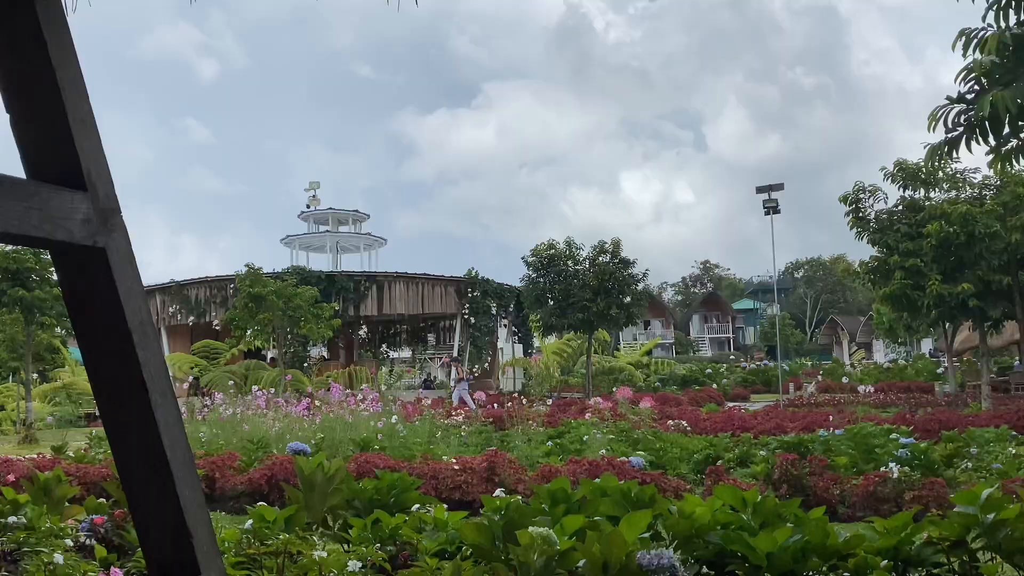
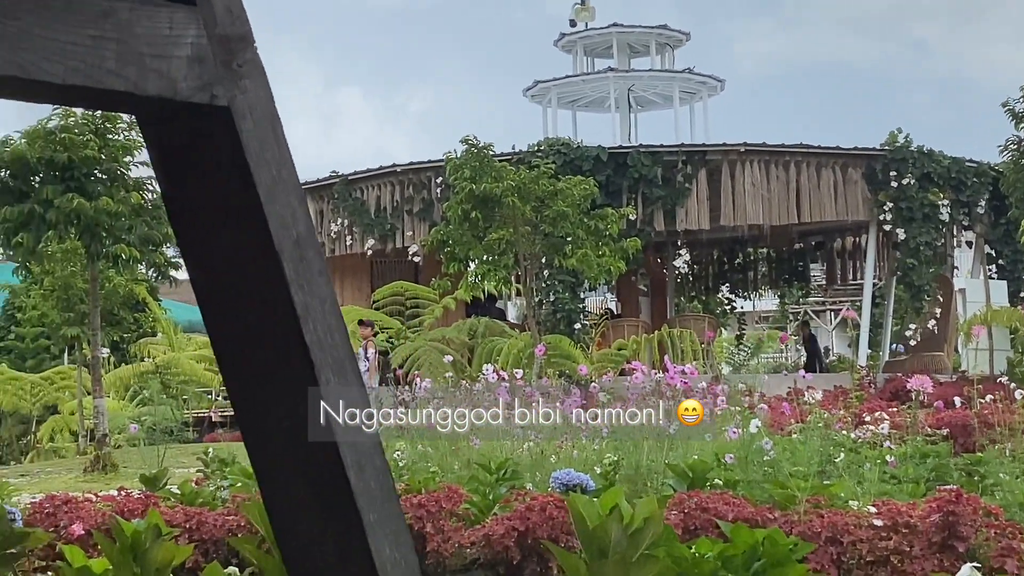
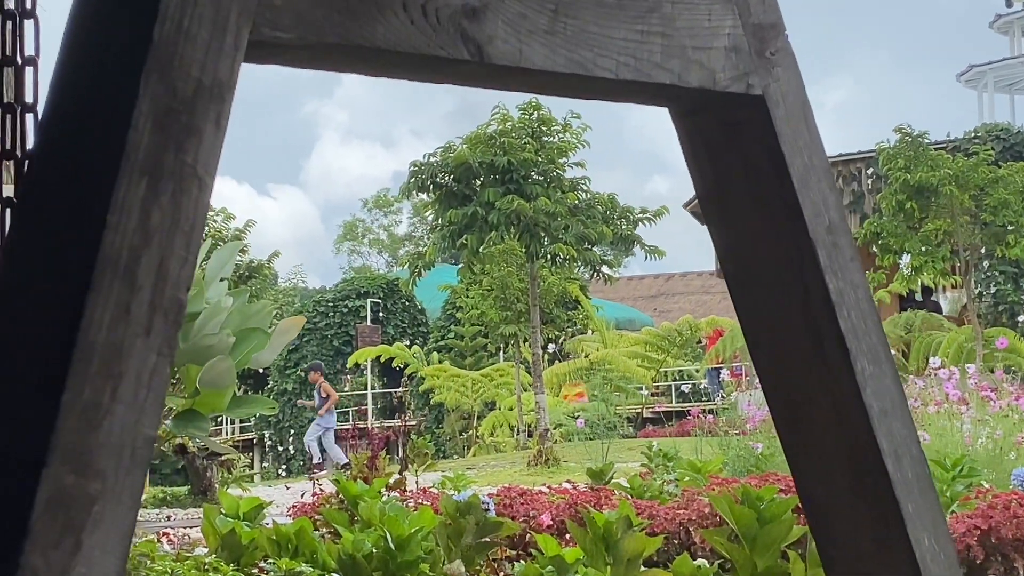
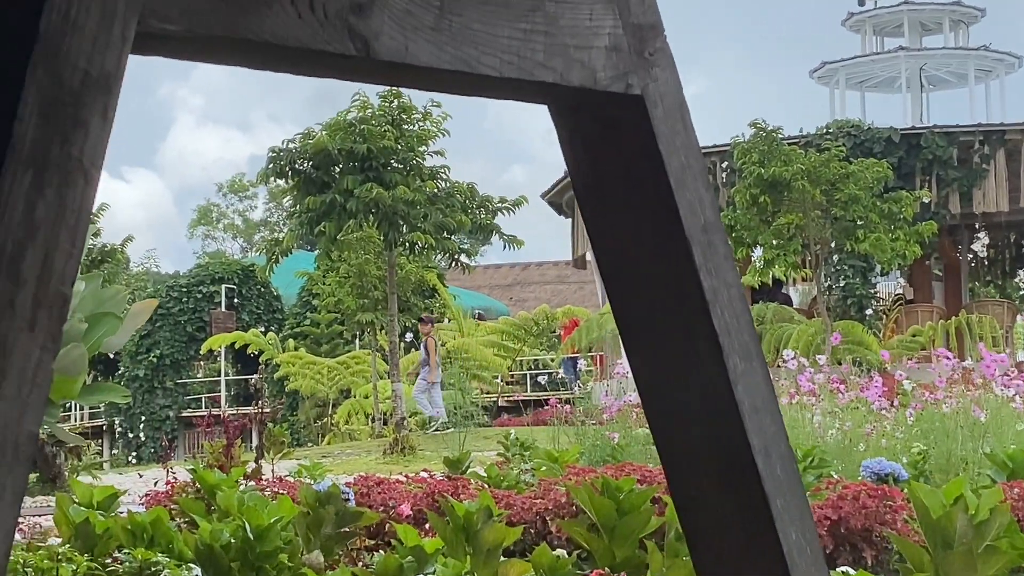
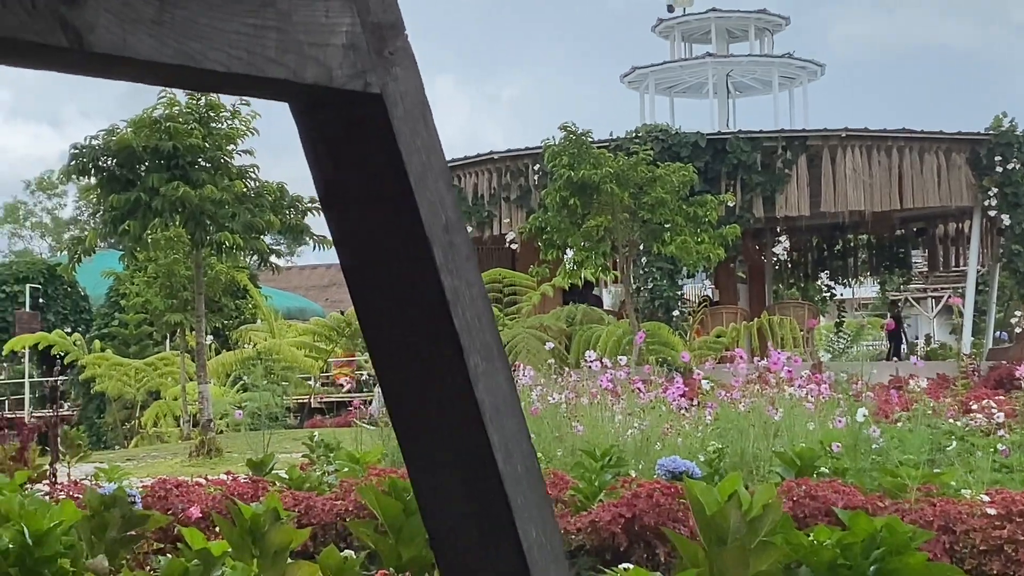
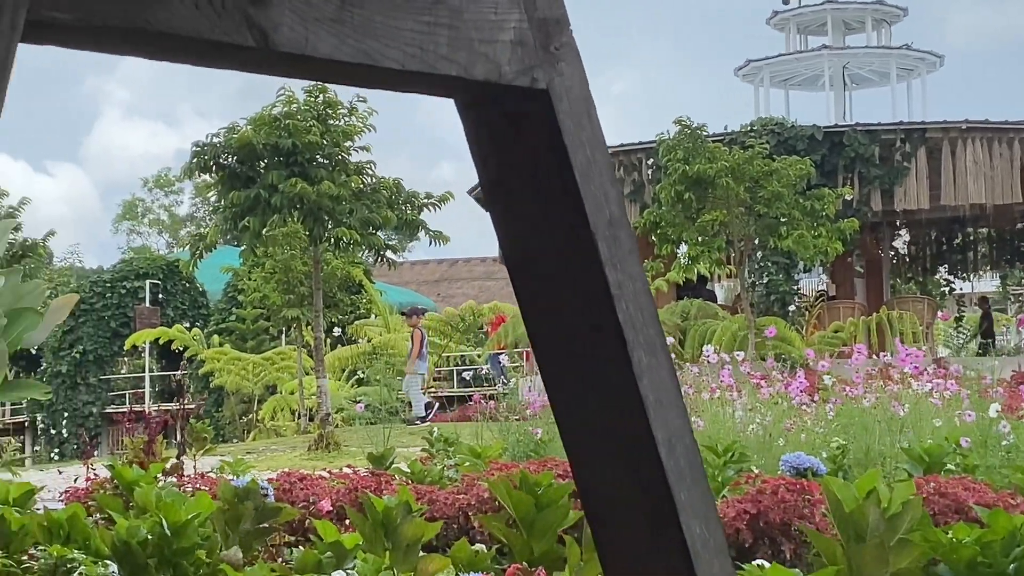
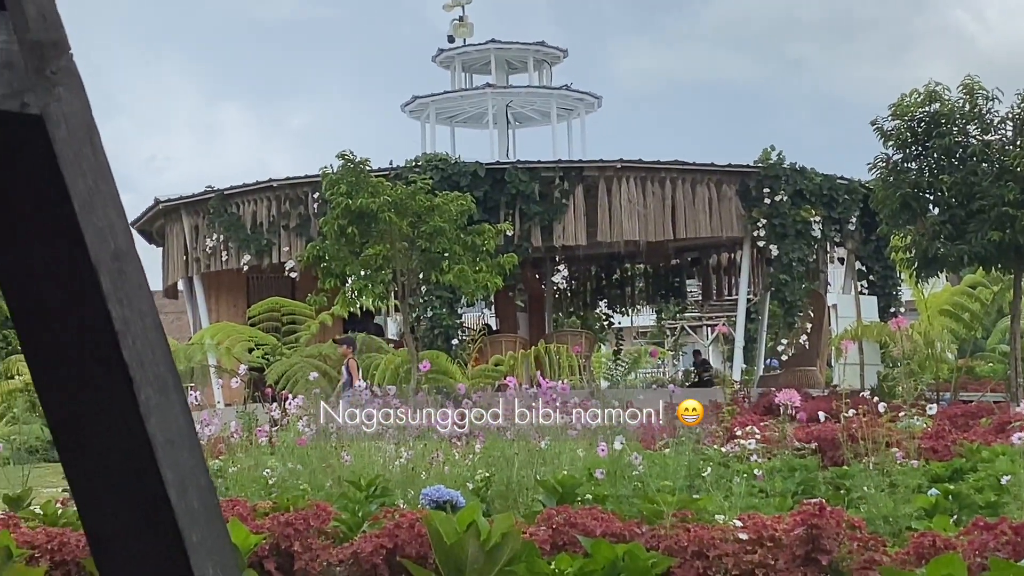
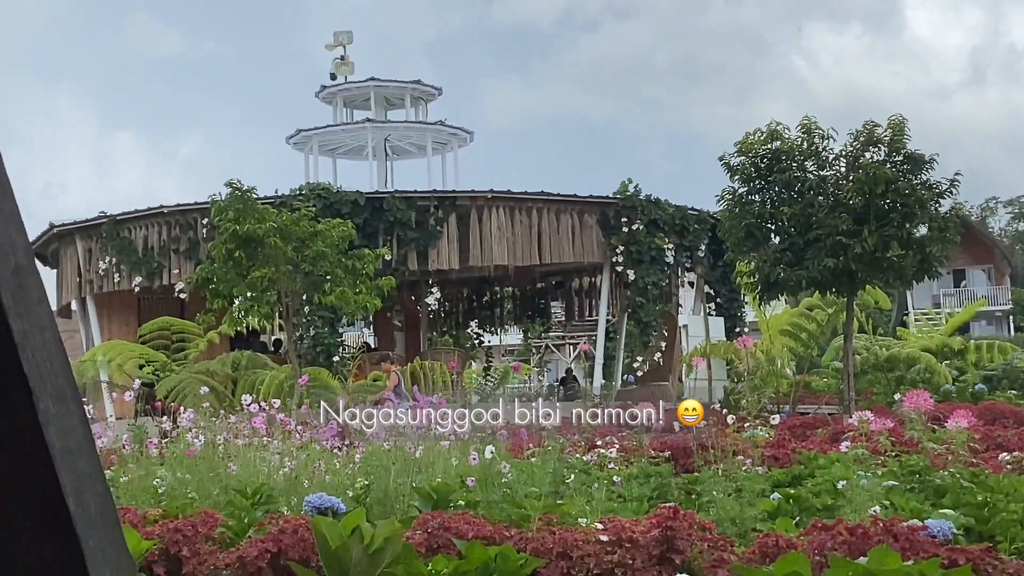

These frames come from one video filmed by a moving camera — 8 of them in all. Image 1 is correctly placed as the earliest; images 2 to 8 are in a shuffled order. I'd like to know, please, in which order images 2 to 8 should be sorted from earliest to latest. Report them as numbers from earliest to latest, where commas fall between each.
8, 7, 2, 5, 6, 4, 3
